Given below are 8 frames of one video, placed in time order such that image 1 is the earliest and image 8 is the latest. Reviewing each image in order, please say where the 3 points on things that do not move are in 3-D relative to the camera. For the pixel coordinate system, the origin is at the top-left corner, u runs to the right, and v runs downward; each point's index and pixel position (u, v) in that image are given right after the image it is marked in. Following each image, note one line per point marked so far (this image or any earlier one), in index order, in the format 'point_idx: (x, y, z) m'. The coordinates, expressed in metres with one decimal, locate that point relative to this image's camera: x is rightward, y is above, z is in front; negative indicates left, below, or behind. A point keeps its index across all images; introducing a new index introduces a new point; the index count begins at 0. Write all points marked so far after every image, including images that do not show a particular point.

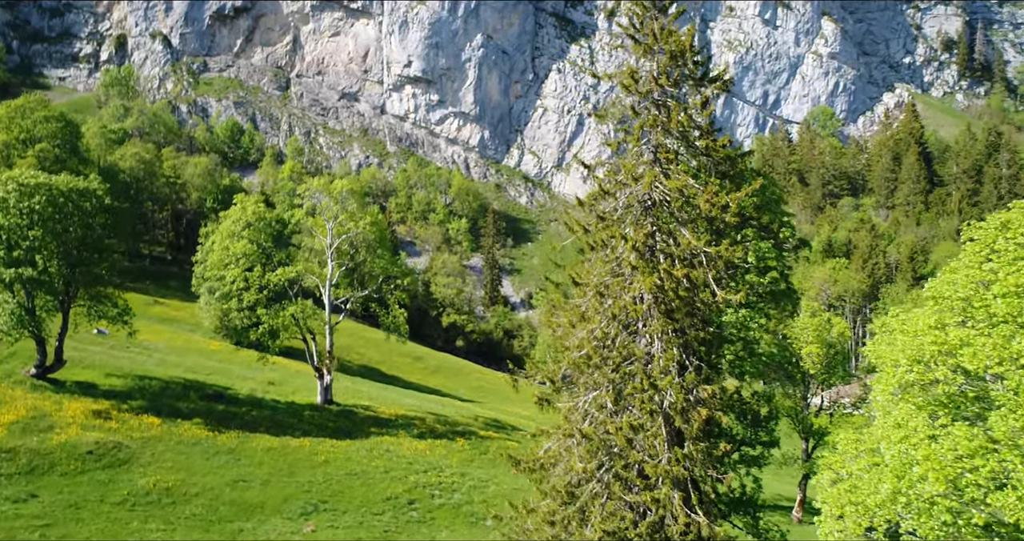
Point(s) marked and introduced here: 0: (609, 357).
0: (+2.8, -2.4, +16.7) m
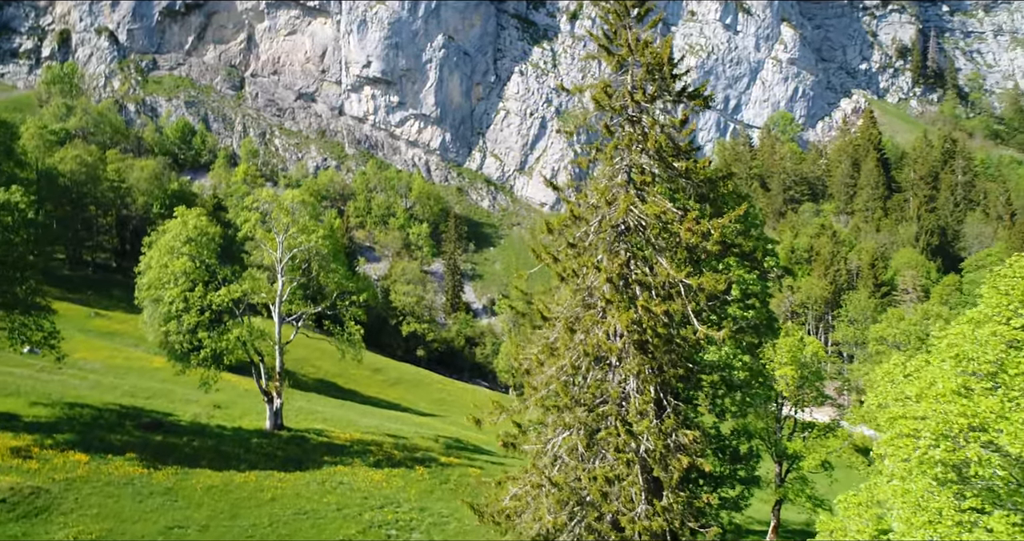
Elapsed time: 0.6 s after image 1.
0: (+1.8, -3.2, +15.2) m
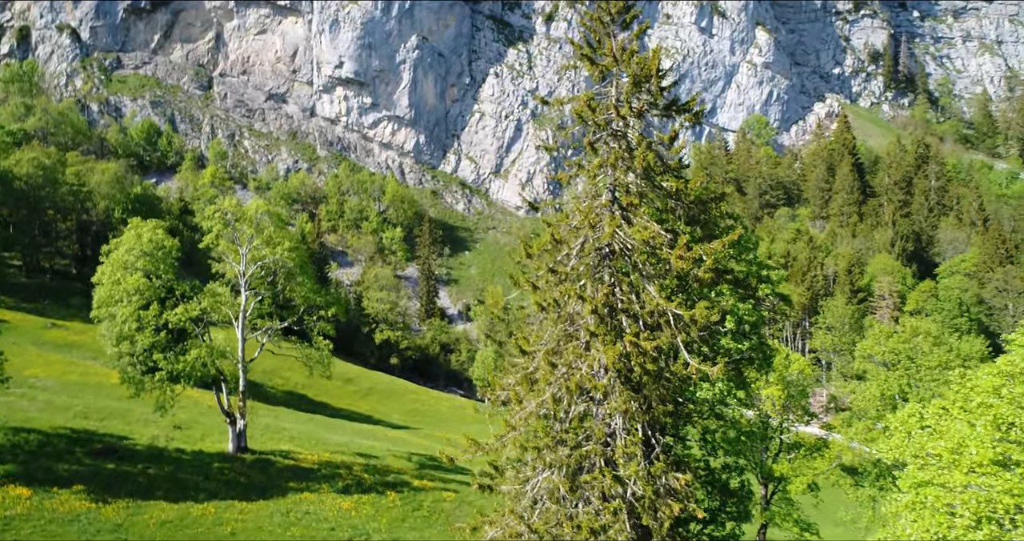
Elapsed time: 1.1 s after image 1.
0: (+1.2, -3.9, +13.9) m
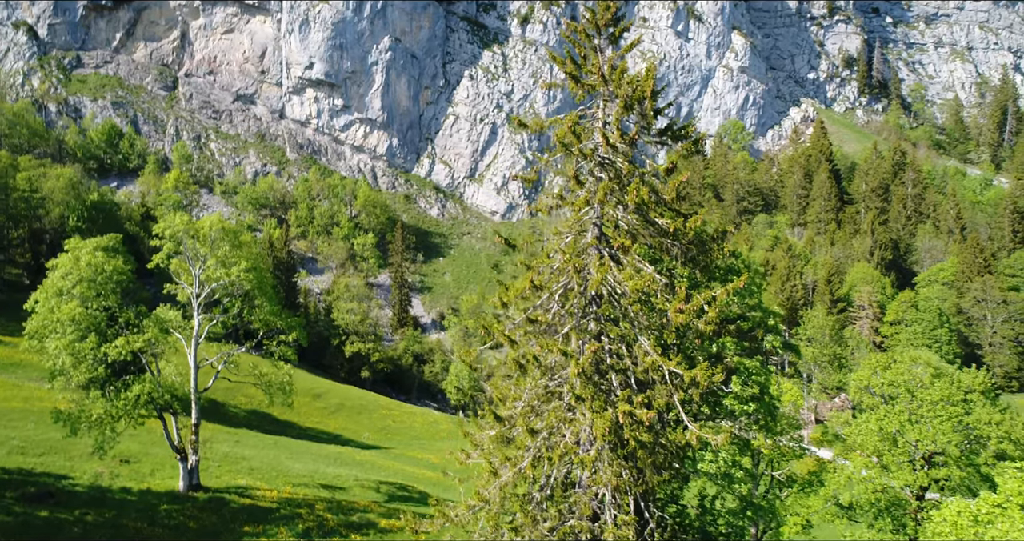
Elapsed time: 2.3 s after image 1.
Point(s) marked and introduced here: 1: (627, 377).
0: (+0.6, -4.9, +12.0) m
1: (+2.3, -2.2, +12.0) m
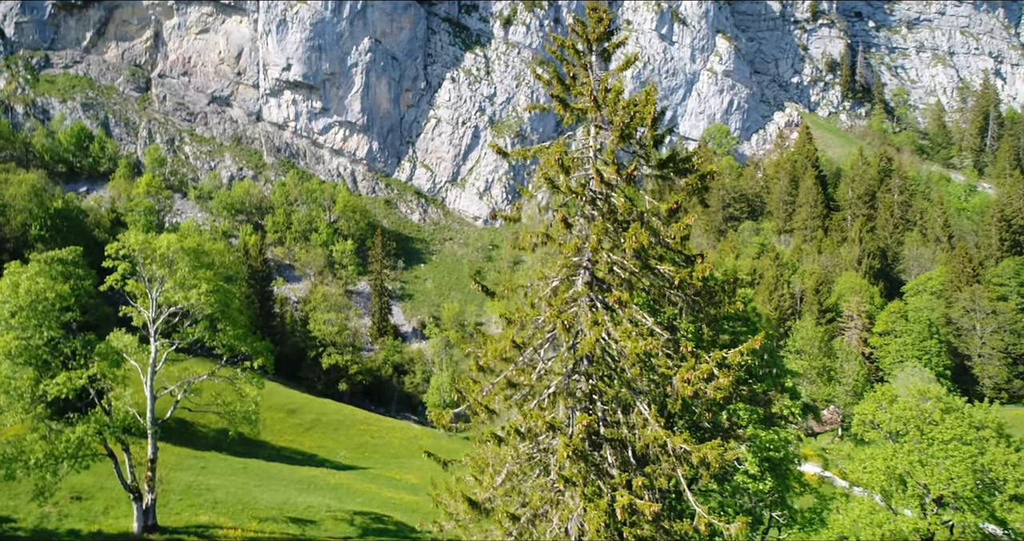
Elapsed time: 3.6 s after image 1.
0: (+0.3, -5.9, +10.2) m
1: (+1.9, -3.1, +10.2) m
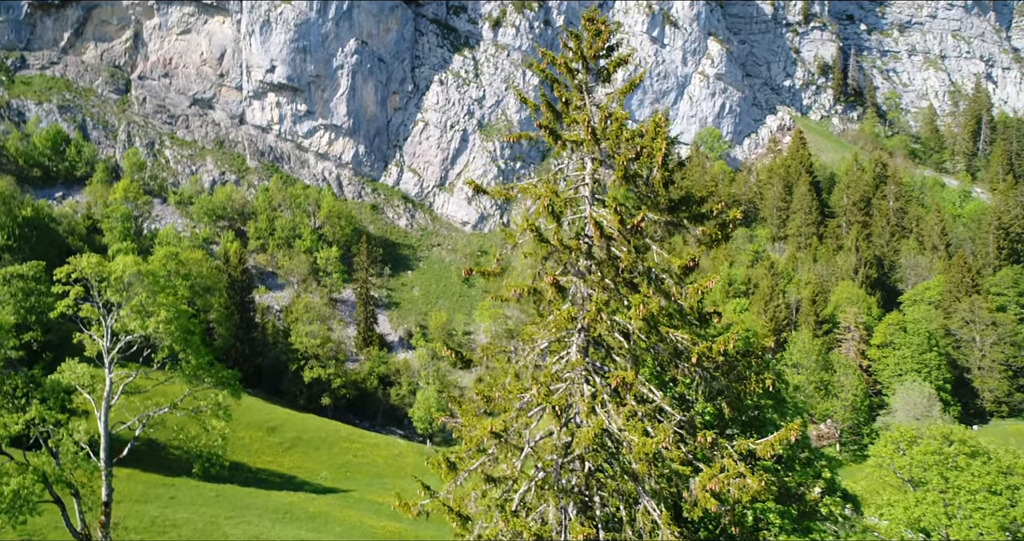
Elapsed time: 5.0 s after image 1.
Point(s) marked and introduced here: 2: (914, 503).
0: (0.0, -6.9, +8.3) m
1: (+1.6, -4.2, +8.3) m
2: (+13.0, -7.5, +19.3) m
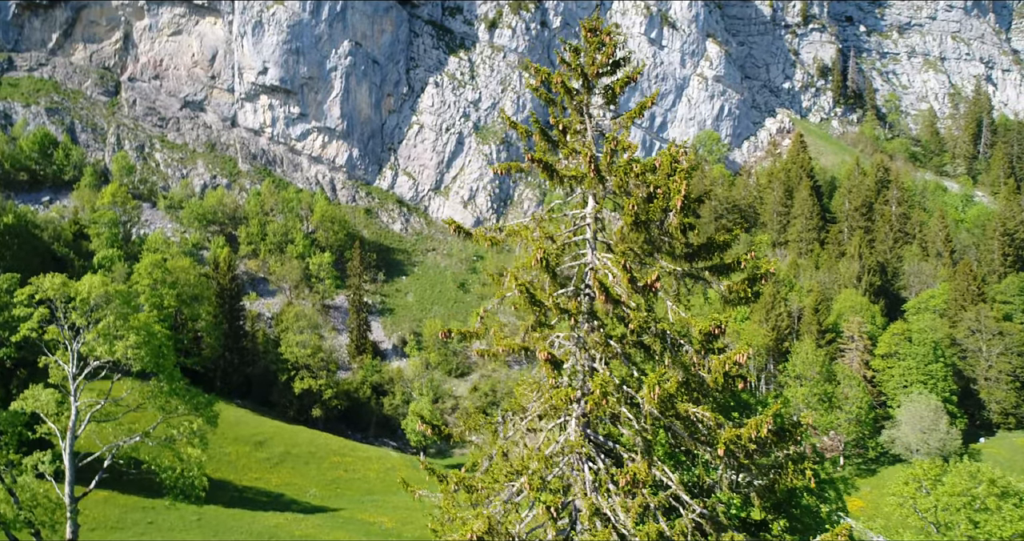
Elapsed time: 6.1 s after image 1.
0: (-0.2, -7.7, +6.7) m
1: (+1.5, -4.9, +6.8) m
2: (+12.8, -8.2, +17.9) m
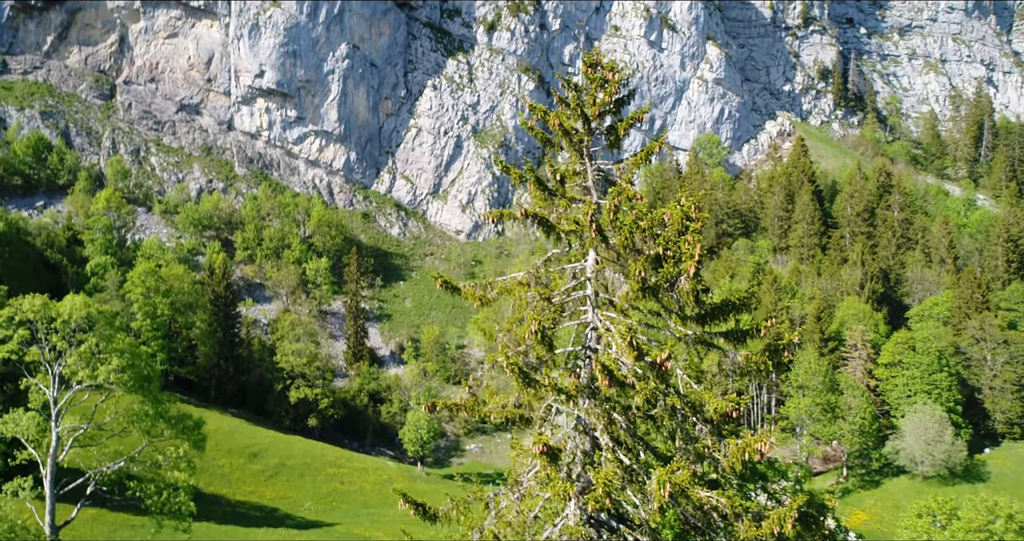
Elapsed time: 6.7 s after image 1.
0: (-0.3, -8.5, +6.0) m
1: (+1.4, -5.7, +6.0) m
2: (+12.7, -8.9, +17.1) m
